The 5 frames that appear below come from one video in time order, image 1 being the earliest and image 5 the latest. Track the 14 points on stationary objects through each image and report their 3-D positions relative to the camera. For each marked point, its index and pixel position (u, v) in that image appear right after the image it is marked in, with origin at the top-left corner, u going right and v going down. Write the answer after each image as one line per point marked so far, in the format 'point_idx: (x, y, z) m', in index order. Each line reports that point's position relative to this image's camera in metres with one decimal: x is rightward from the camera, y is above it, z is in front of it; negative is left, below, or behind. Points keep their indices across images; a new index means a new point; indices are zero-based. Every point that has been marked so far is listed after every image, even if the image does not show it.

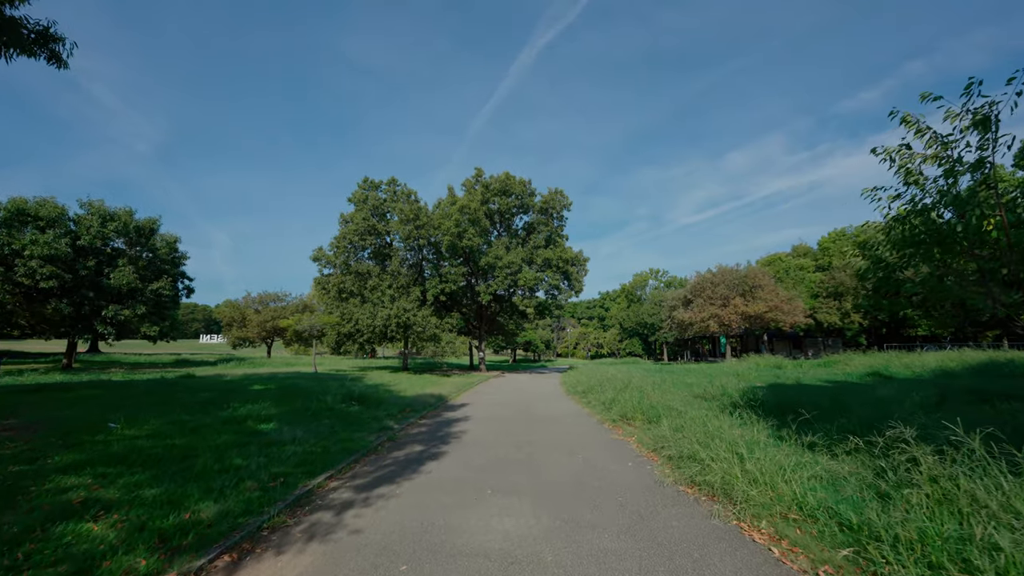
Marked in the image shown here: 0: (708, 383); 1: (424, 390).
0: (+6.8, -3.3, +16.9) m
1: (-3.6, -4.1, +19.7) m
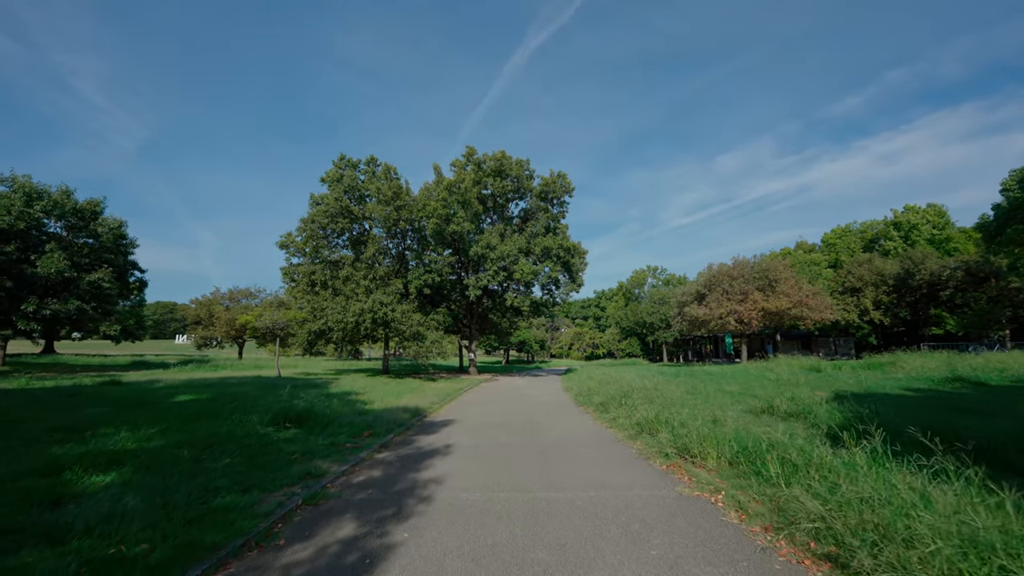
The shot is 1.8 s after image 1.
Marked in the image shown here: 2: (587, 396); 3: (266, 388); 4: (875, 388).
0: (+6.7, -2.8, +13.2) m
1: (-3.7, -3.6, +15.8) m
2: (+2.4, -3.4, +15.4) m
3: (-8.6, -3.5, +17.2) m
4: (+10.9, -3.0, +14.8) m
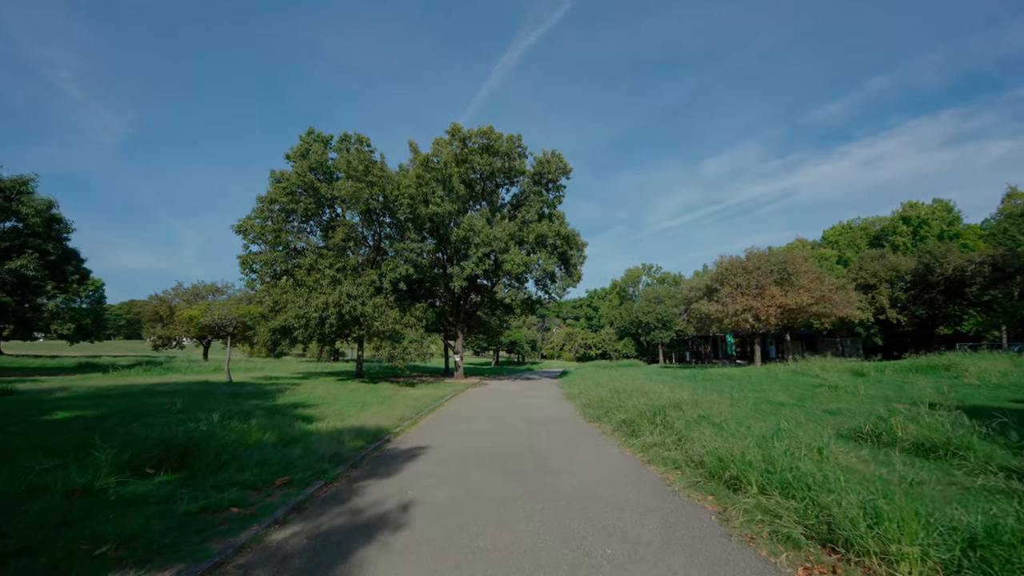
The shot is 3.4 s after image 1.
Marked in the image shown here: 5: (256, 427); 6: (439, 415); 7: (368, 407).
0: (+6.6, -2.4, +9.9) m
1: (-3.9, -3.2, +12.3) m
2: (+2.2, -3.0, +12.1) m
3: (-8.8, -3.1, +13.6) m
4: (+10.8, -2.6, +11.6) m
5: (-4.6, -2.5, +8.8) m
6: (-2.0, -3.5, +13.6) m
7: (-4.1, -3.4, +14.1) m
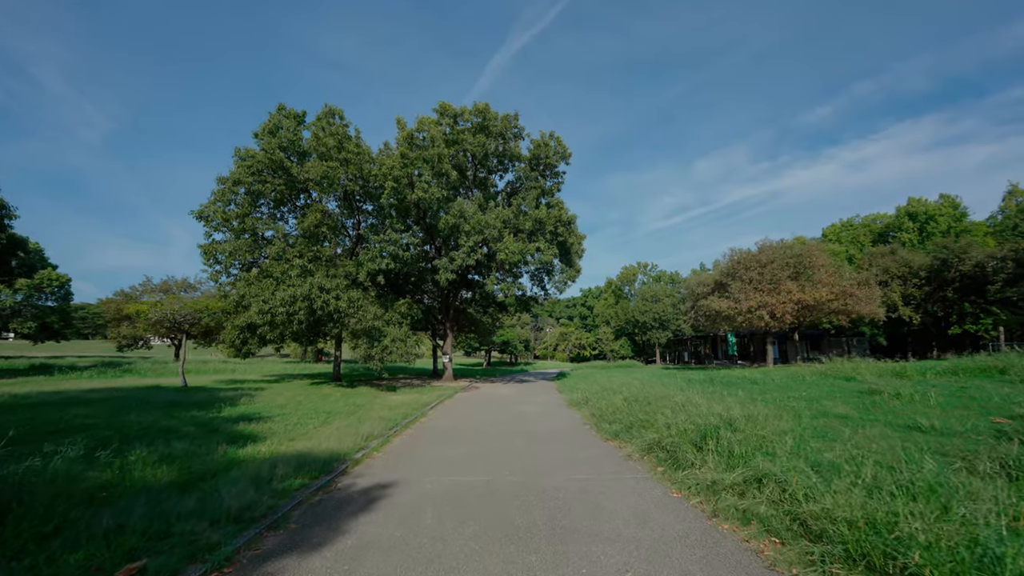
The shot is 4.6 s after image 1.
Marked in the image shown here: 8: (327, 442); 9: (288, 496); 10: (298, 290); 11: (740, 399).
0: (+6.5, -2.1, +7.6) m
1: (-4.0, -2.9, +9.8) m
2: (+2.2, -2.7, +9.7) m
3: (-8.9, -2.8, +11.0) m
4: (+10.7, -2.3, +9.4) m
5: (-4.6, -2.2, +6.2) m
6: (-2.1, -3.2, +11.1) m
7: (-4.2, -3.1, +11.6) m
8: (-3.3, -2.7, +8.7) m
9: (-2.5, -2.4, +5.6) m
10: (-8.3, -0.1, +19.2) m
11: (+5.0, -2.5, +10.8) m
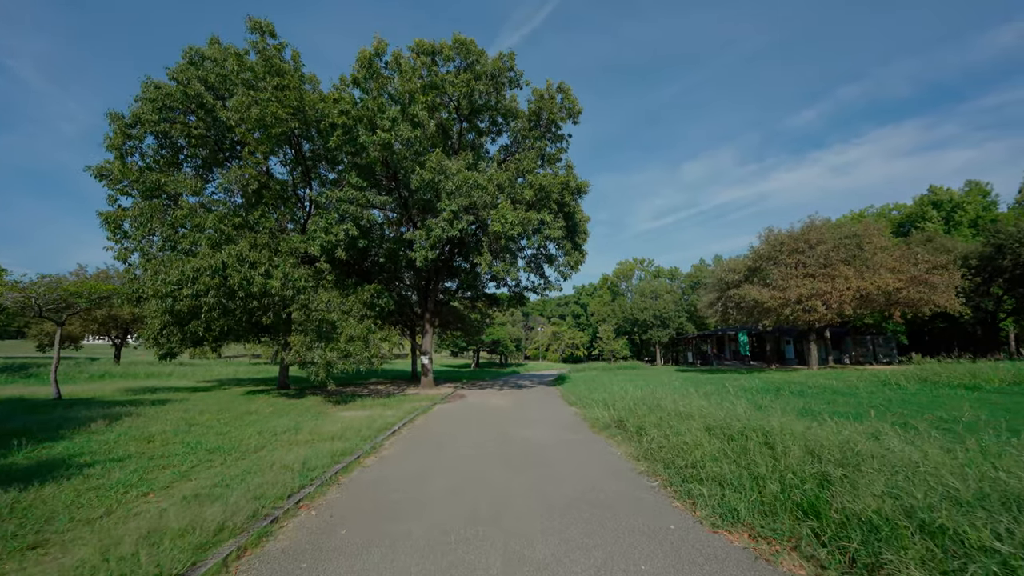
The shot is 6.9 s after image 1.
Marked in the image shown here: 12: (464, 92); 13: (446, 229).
0: (+6.7, -1.5, +2.7) m
1: (-3.8, -2.2, +4.7) m
2: (+2.3, -2.0, +4.7) m
3: (-8.8, -2.1, +5.8) m
4: (+10.8, -1.7, +4.6) m
5: (-4.4, -1.5, +1.2) m
6: (-2.0, -2.5, +6.1) m
7: (-4.1, -2.4, +6.5) m
8: (-3.1, -2.0, +3.7) m
9: (-2.3, -1.7, +0.6) m
10: (-8.4, +0.6, +14.1) m
11: (+5.1, -1.8, +5.9) m
12: (-1.8, +7.6, +19.3) m
13: (-2.3, +2.1, +17.6) m
